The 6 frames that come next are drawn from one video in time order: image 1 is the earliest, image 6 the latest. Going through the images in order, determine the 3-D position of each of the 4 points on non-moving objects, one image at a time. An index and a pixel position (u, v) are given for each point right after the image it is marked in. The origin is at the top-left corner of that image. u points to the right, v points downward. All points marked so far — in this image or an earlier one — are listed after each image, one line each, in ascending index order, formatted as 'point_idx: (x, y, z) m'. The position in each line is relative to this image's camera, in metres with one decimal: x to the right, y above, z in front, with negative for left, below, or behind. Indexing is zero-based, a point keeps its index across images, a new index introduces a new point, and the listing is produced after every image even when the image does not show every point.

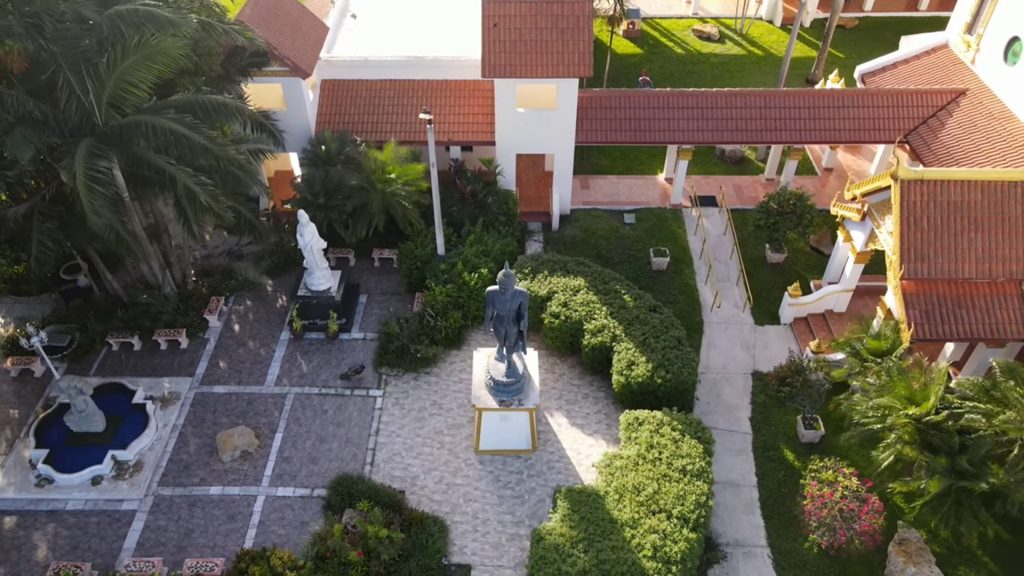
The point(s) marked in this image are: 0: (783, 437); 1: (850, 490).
0: (+7.2, -3.9, +19.8) m
1: (+7.4, -4.5, +16.4) m
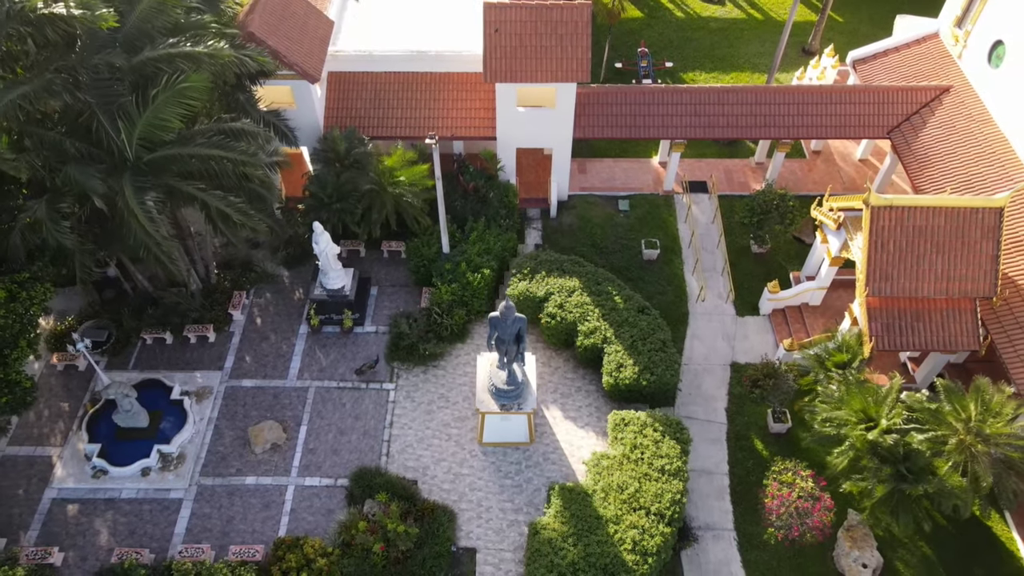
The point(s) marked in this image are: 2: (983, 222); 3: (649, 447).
0: (+7.2, -4.1, +22.1) m
1: (+7.4, -5.1, +18.8) m
2: (+12.5, +1.7, +19.7) m
3: (+3.7, -4.3, +19.8) m
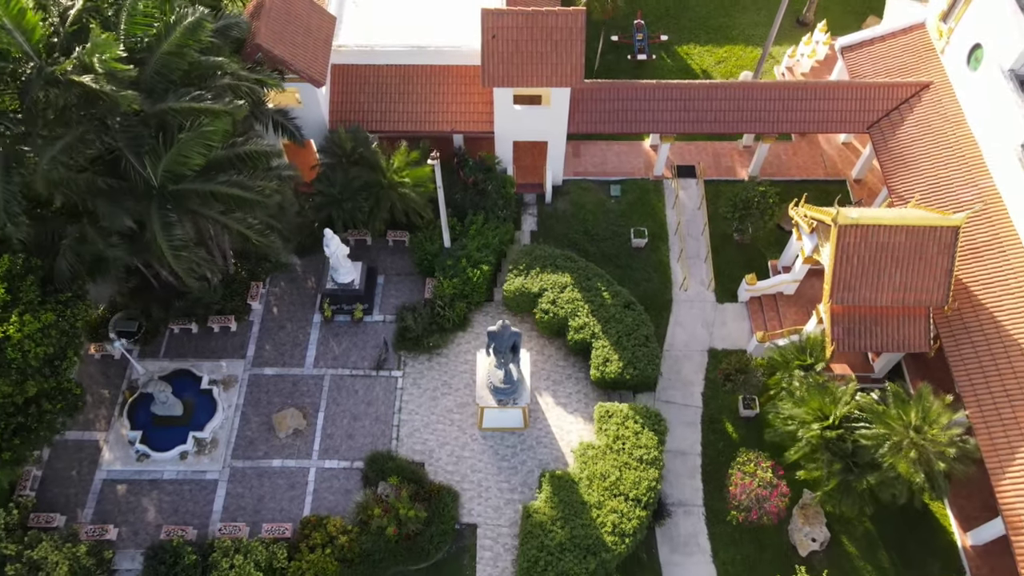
0: (+7.1, -4.1, +24.6) m
1: (+7.3, -5.5, +21.4) m
2: (+12.3, +1.4, +21.4) m
3: (+3.5, -4.5, +22.4) m
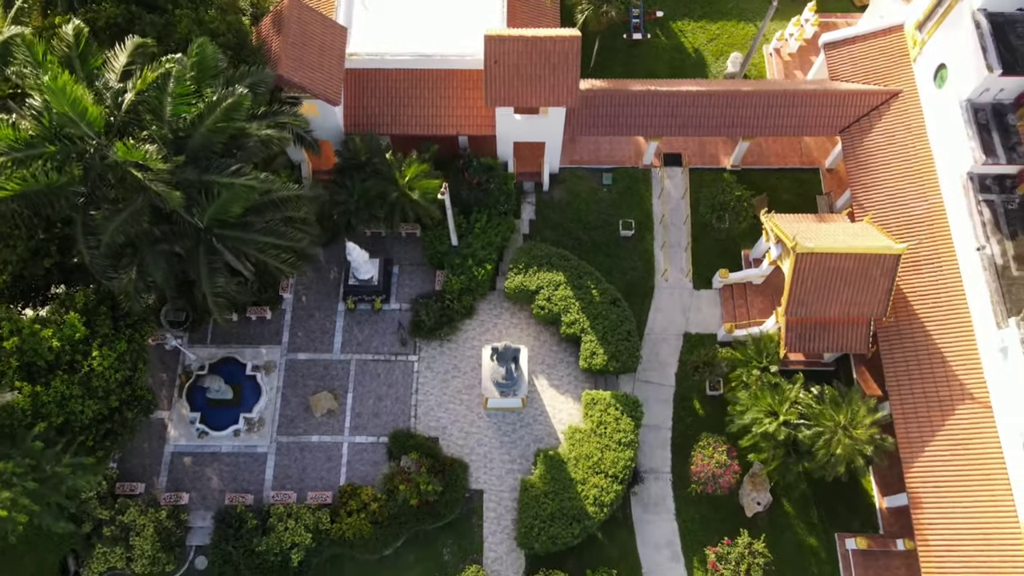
0: (+7.1, -4.0, +28.8) m
1: (+7.3, -6.0, +26.0) m
2: (+12.4, +0.8, +24.7) m
3: (+3.5, -4.8, +26.7) m
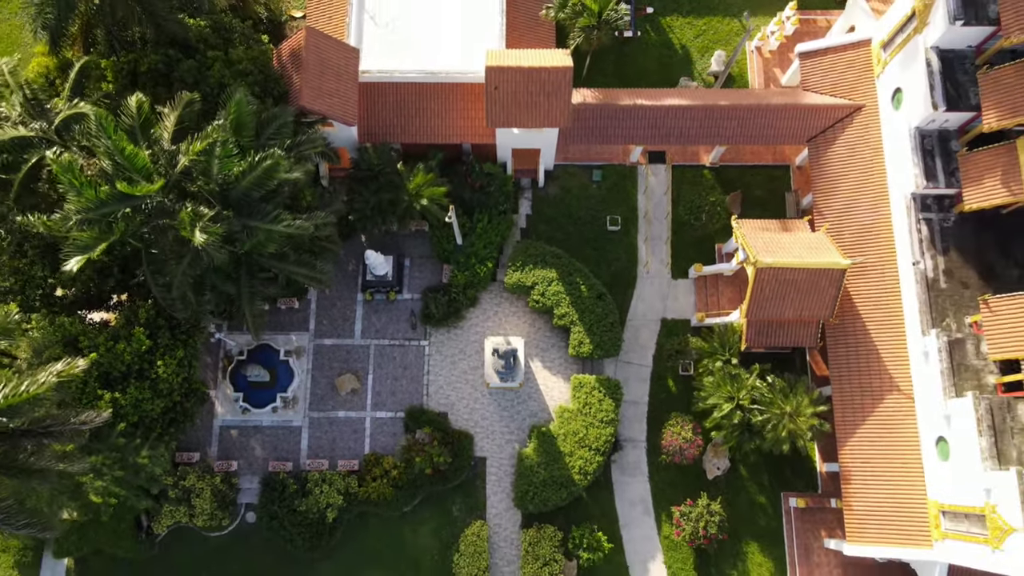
0: (+7.1, -3.7, +33.3) m
1: (+7.2, -6.1, +30.7) m
2: (+12.3, +0.4, +28.5) m
3: (+3.5, -4.9, +31.3) m
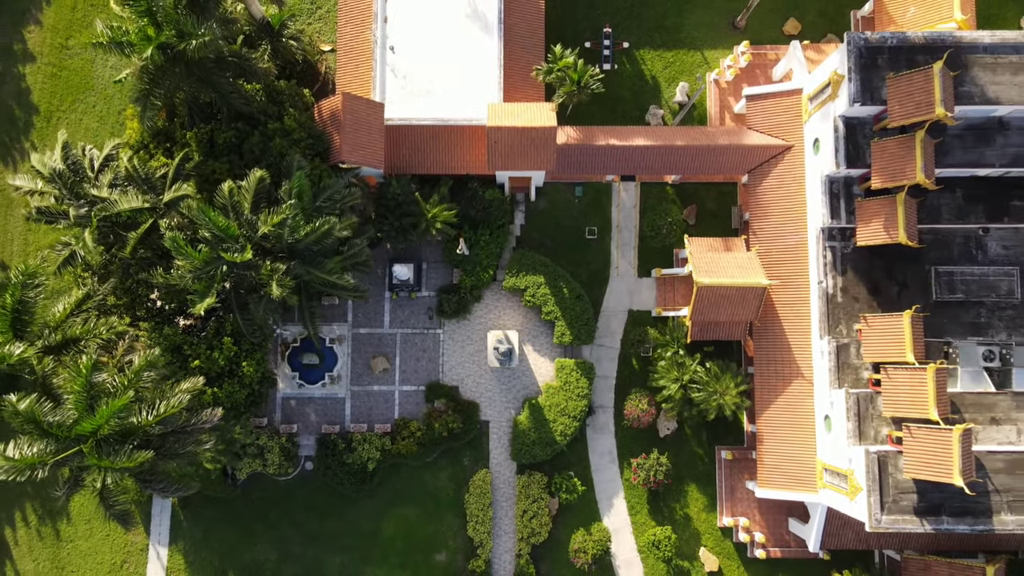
0: (+6.9, -3.7, +42.2) m
1: (+7.1, -6.4, +40.0) m
2: (+12.1, -0.2, +37.0) m
3: (+3.3, -5.1, +40.4) m
